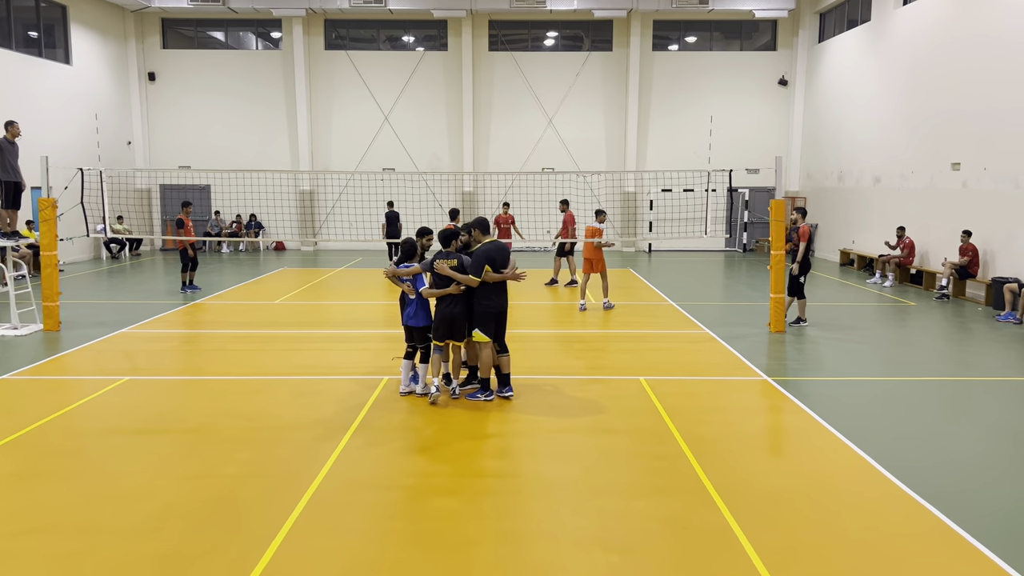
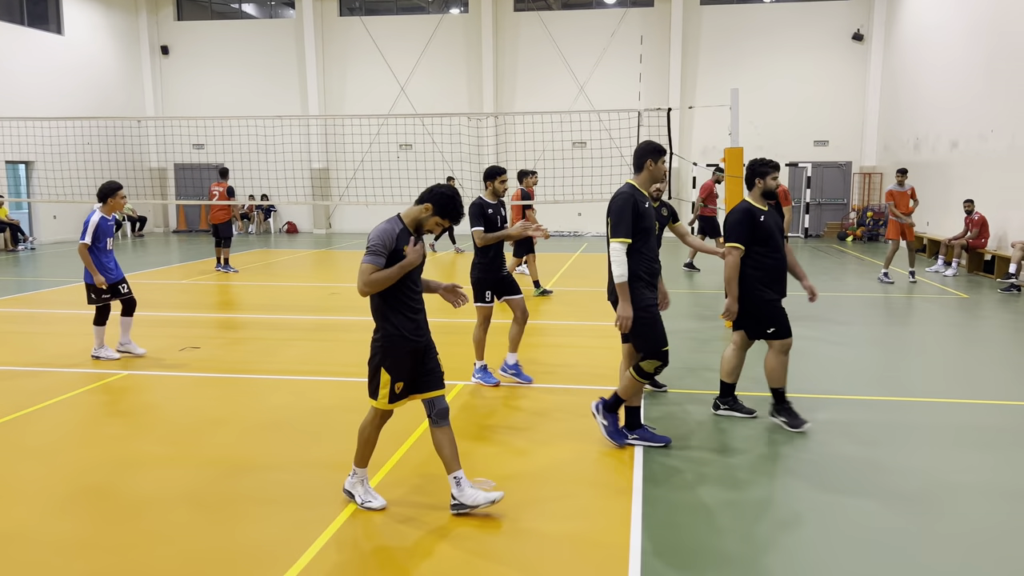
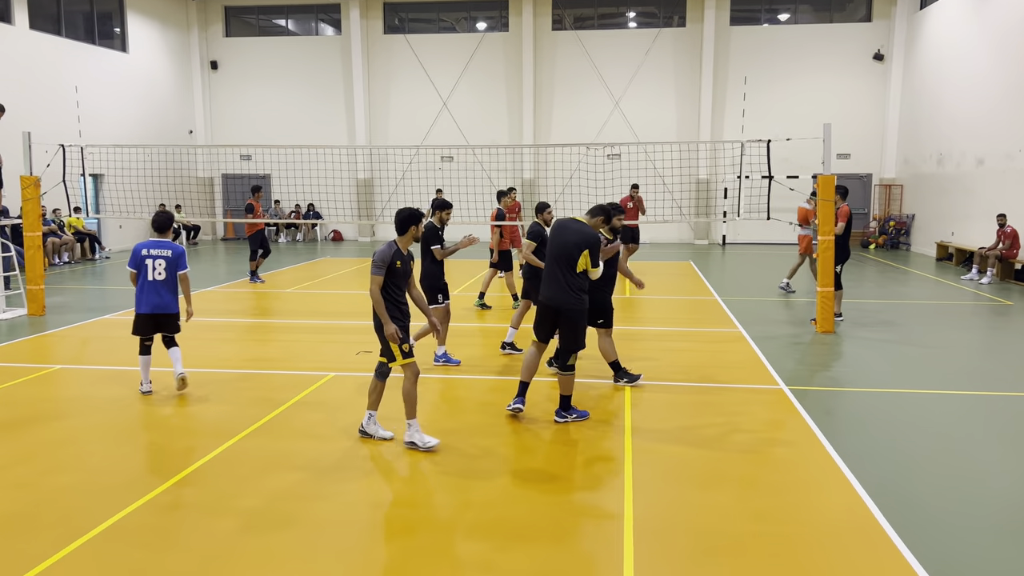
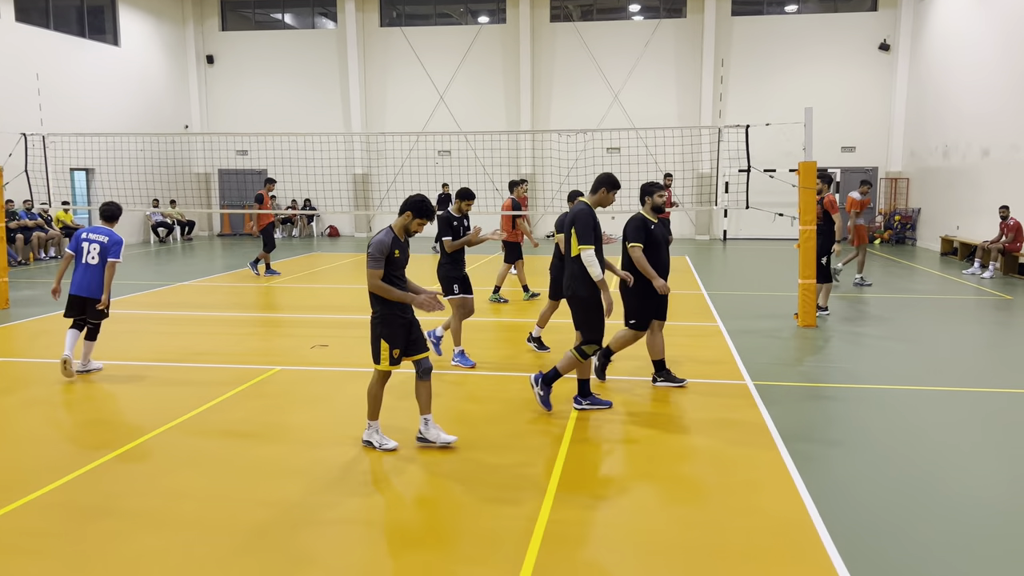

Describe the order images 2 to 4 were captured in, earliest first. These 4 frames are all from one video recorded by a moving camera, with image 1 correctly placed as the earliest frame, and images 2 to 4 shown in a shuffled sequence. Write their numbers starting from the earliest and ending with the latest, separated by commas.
3, 4, 2
